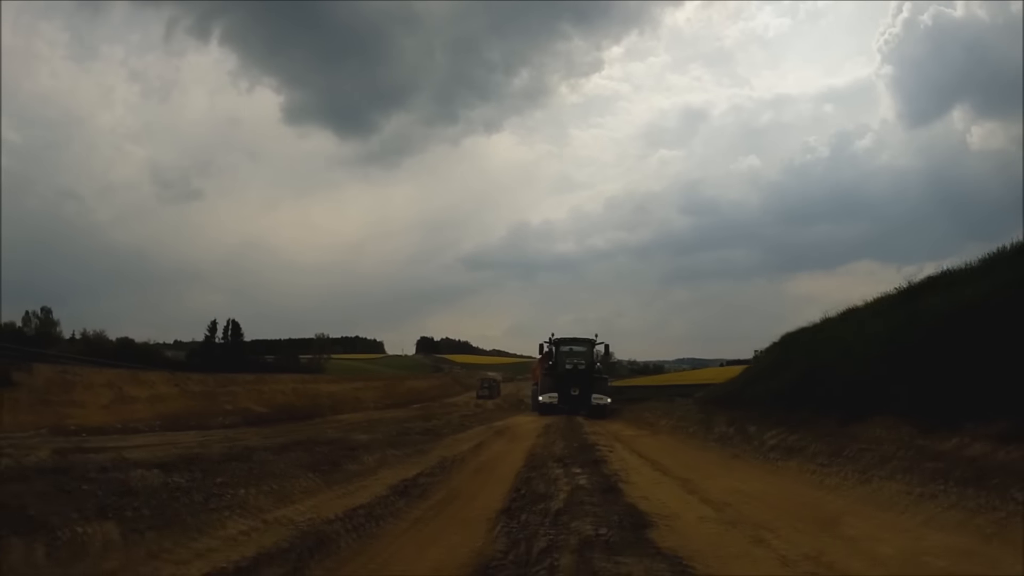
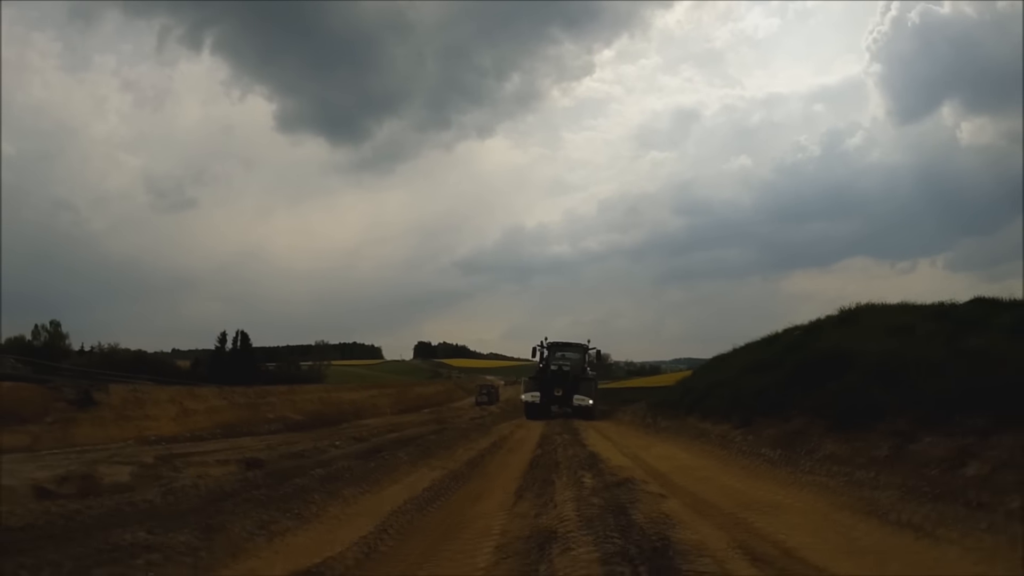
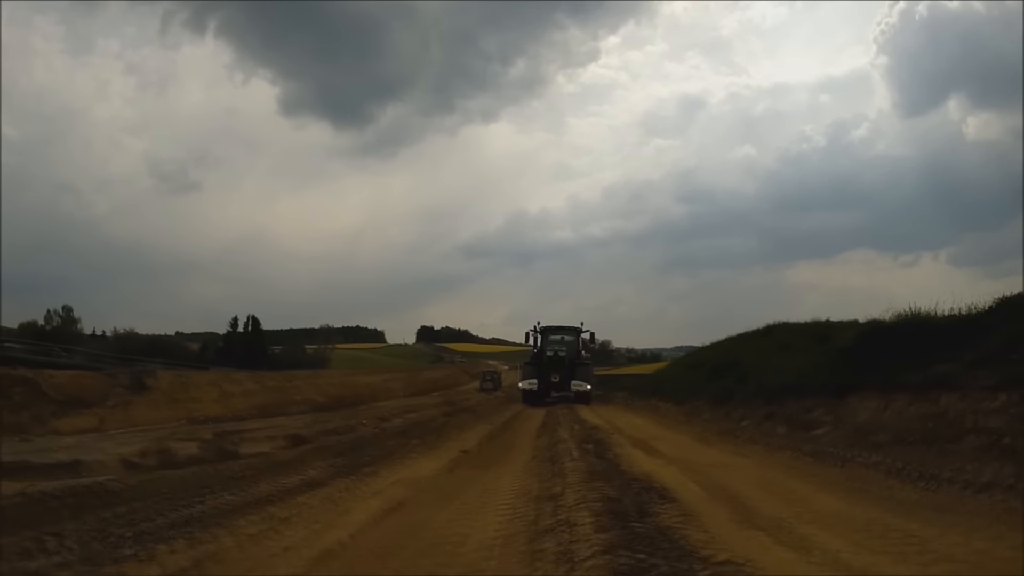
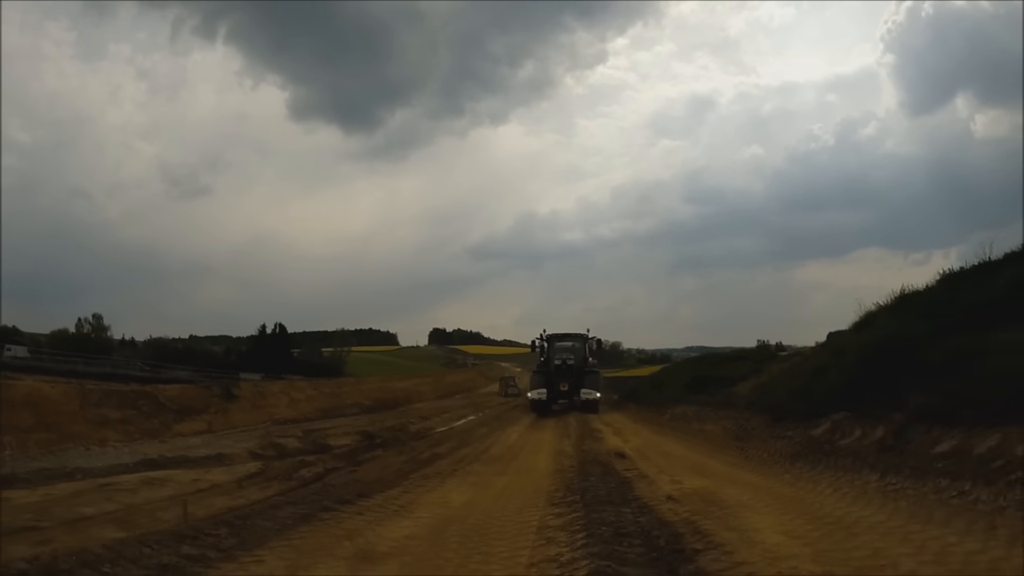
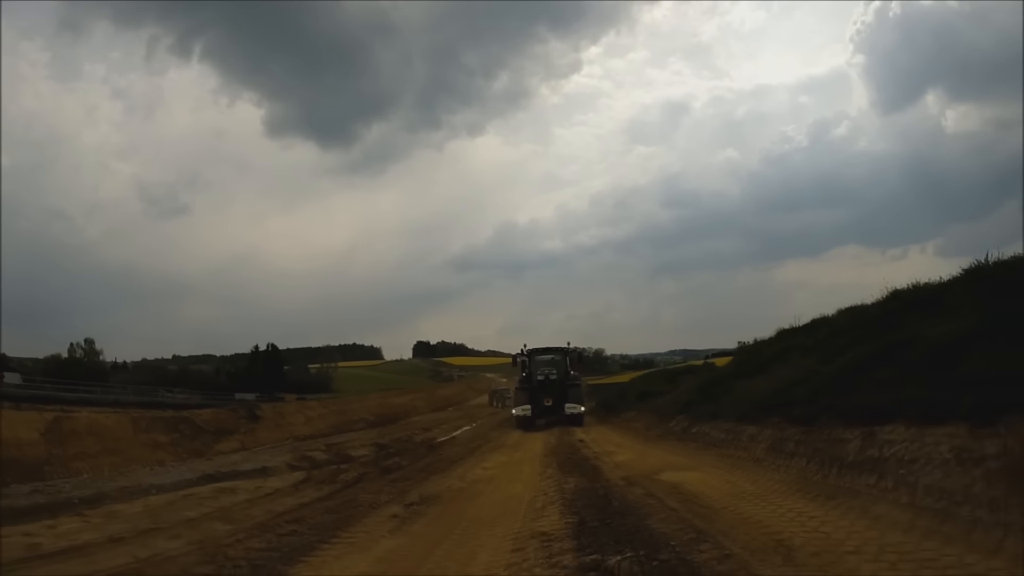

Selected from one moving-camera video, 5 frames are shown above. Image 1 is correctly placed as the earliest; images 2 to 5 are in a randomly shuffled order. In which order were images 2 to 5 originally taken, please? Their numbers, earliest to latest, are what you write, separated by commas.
2, 3, 4, 5
